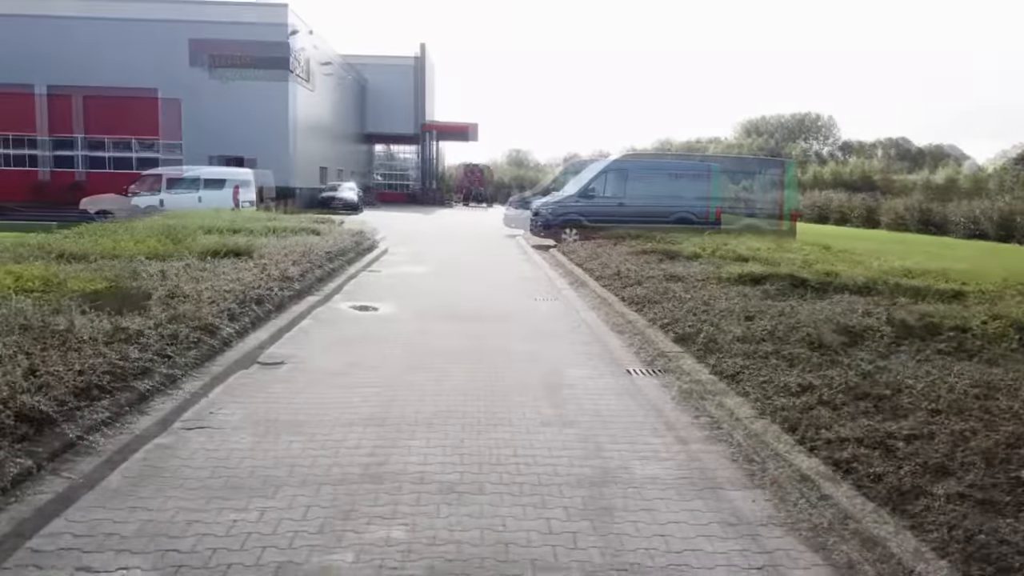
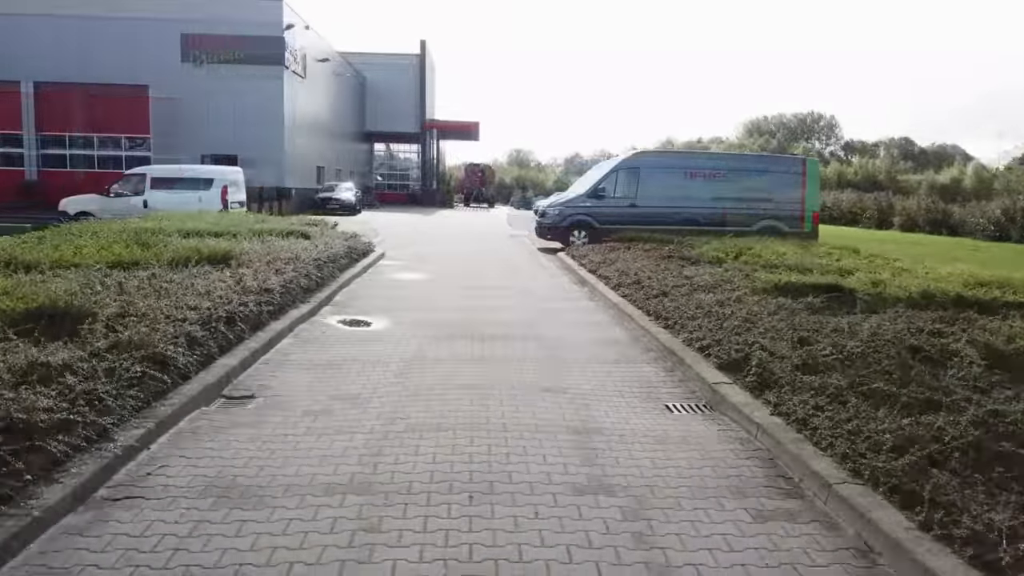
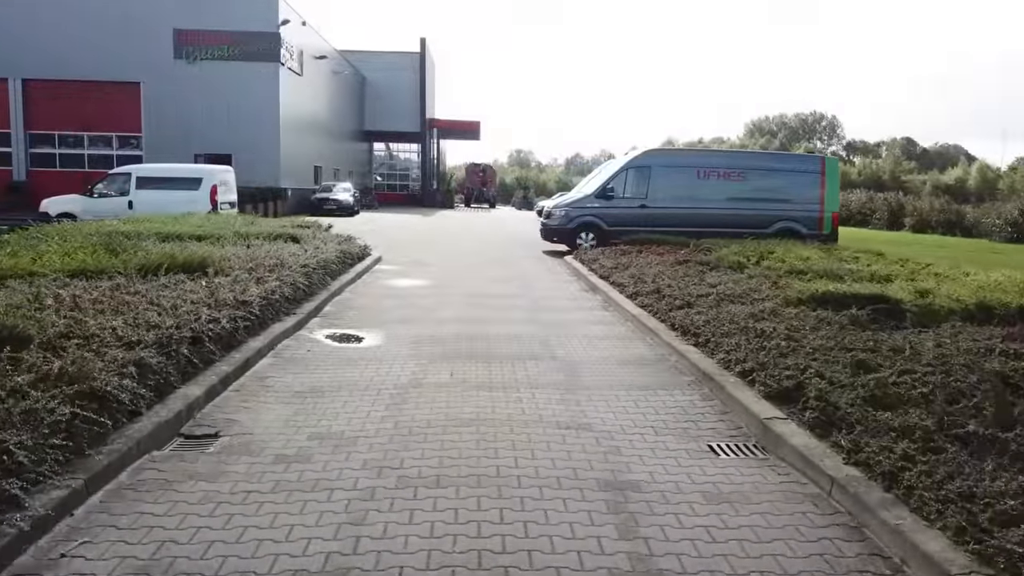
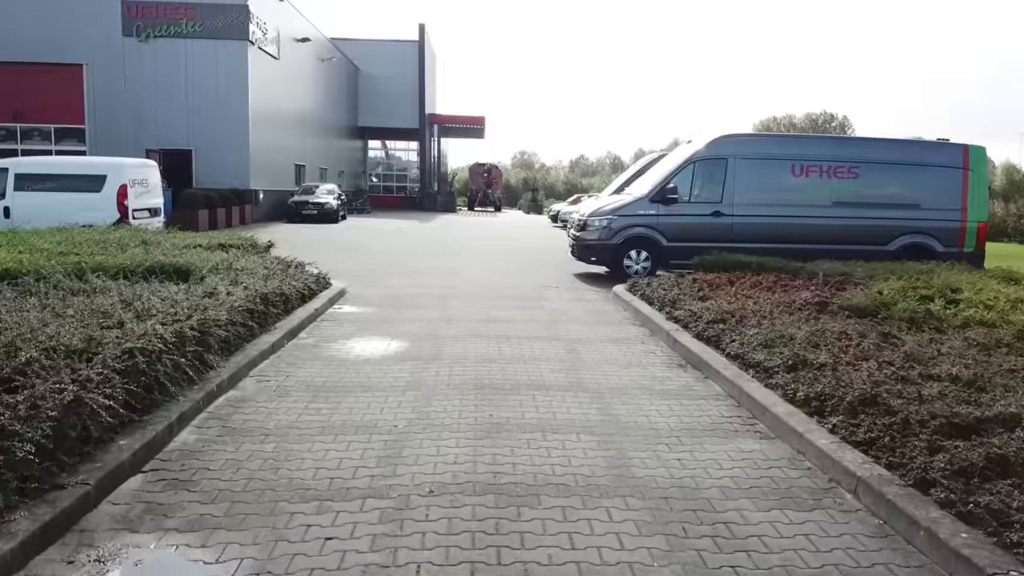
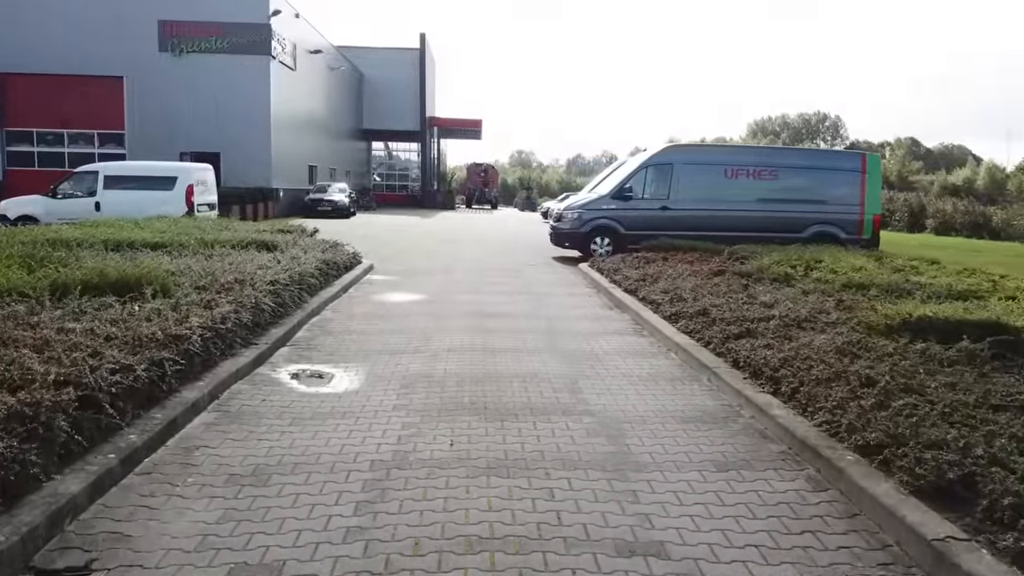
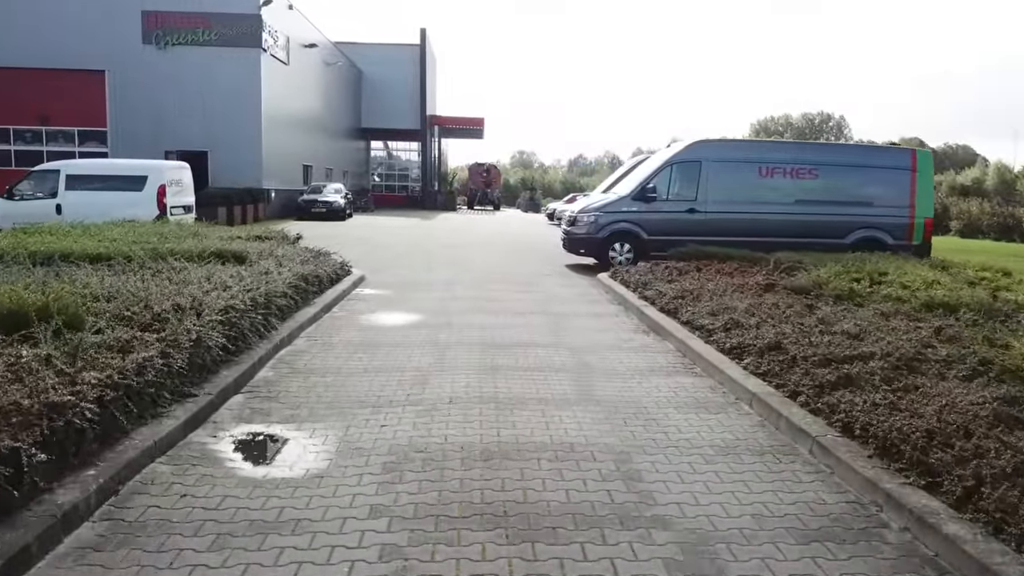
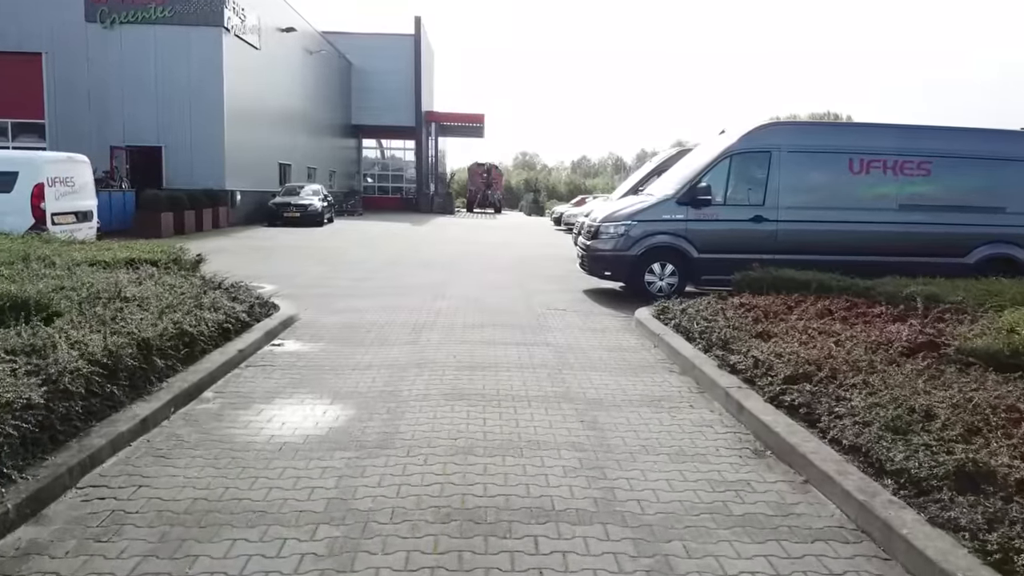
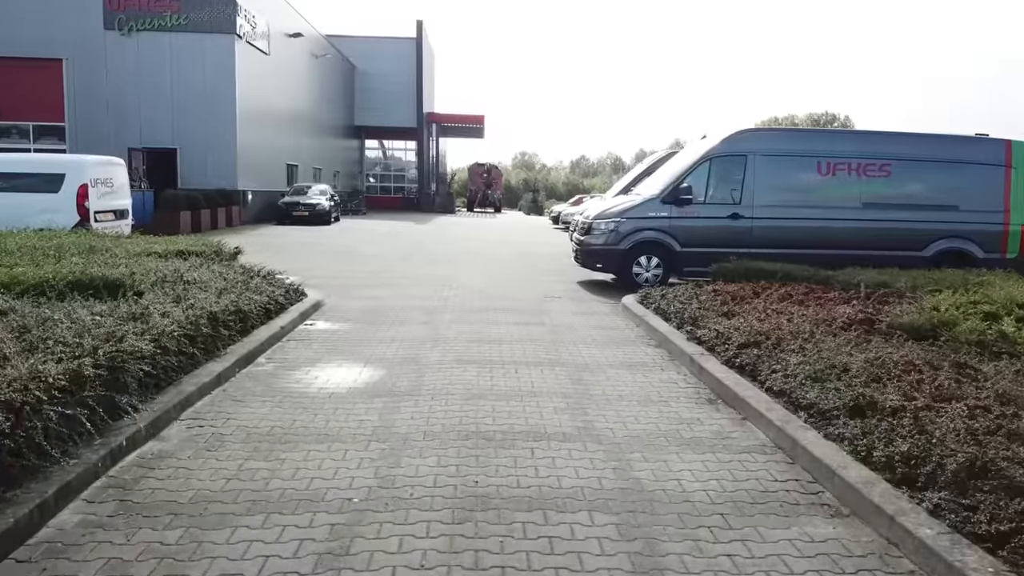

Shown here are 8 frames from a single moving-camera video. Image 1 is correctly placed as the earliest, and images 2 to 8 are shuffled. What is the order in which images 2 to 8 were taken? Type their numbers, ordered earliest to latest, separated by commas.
2, 3, 5, 6, 4, 8, 7
